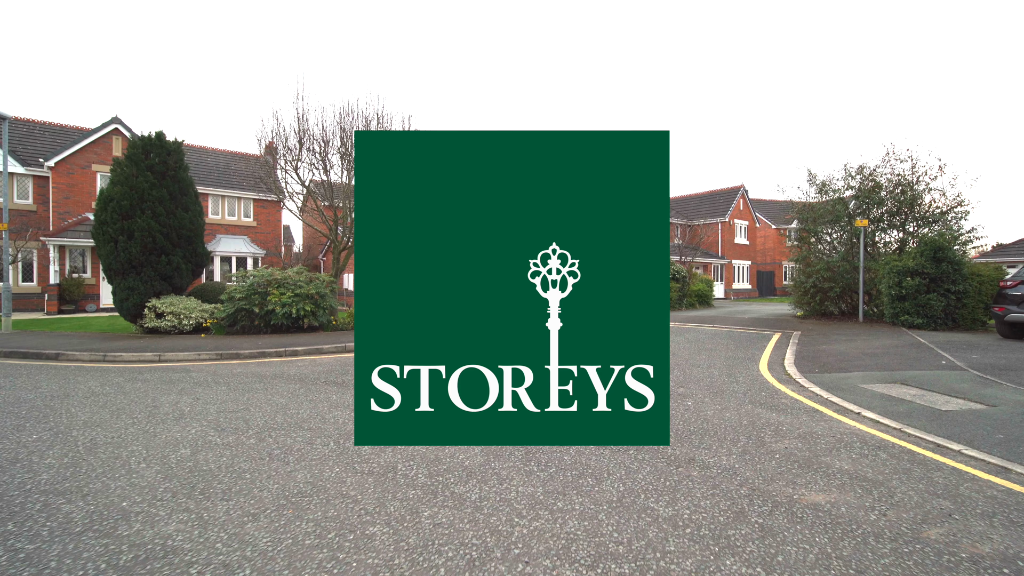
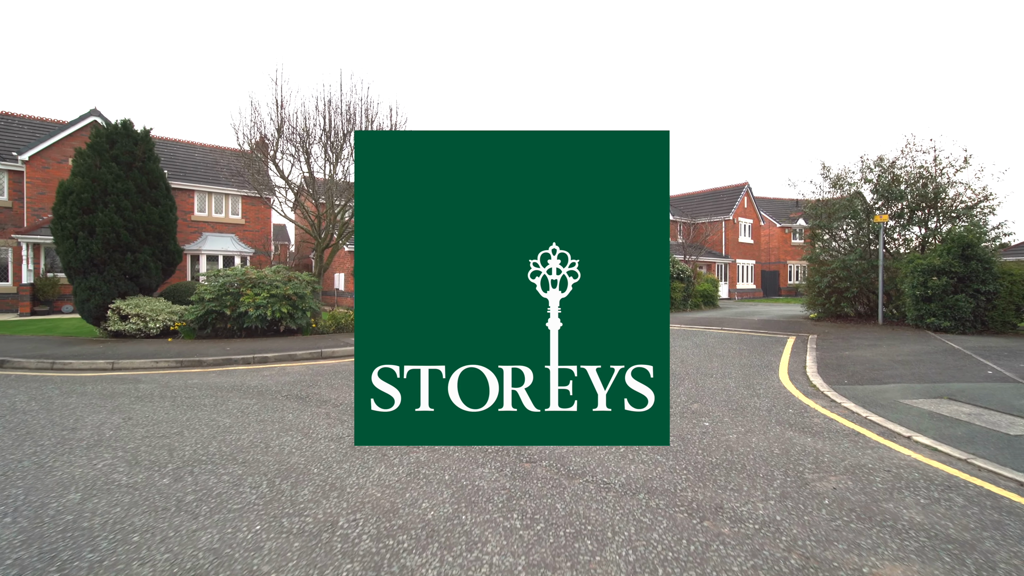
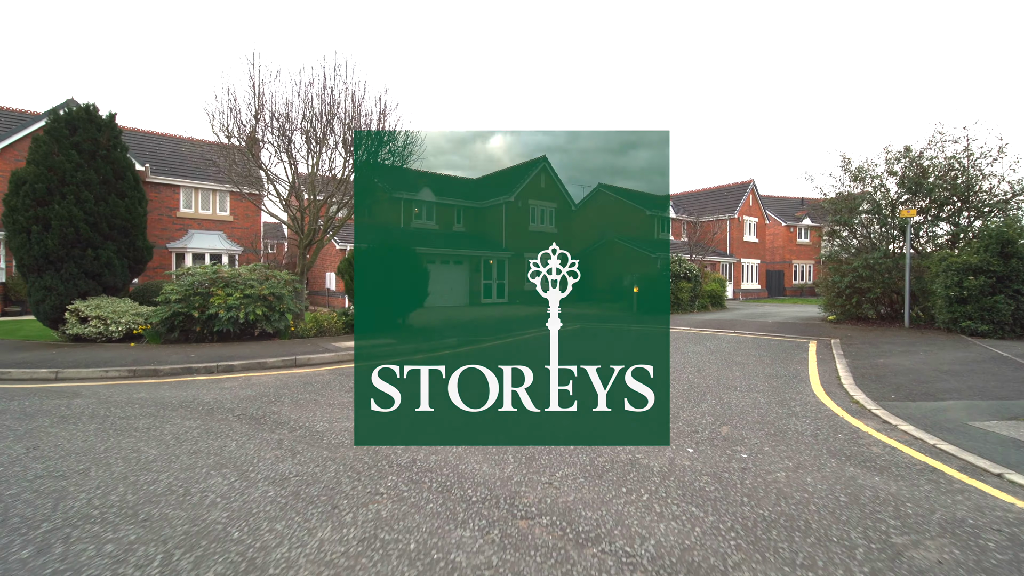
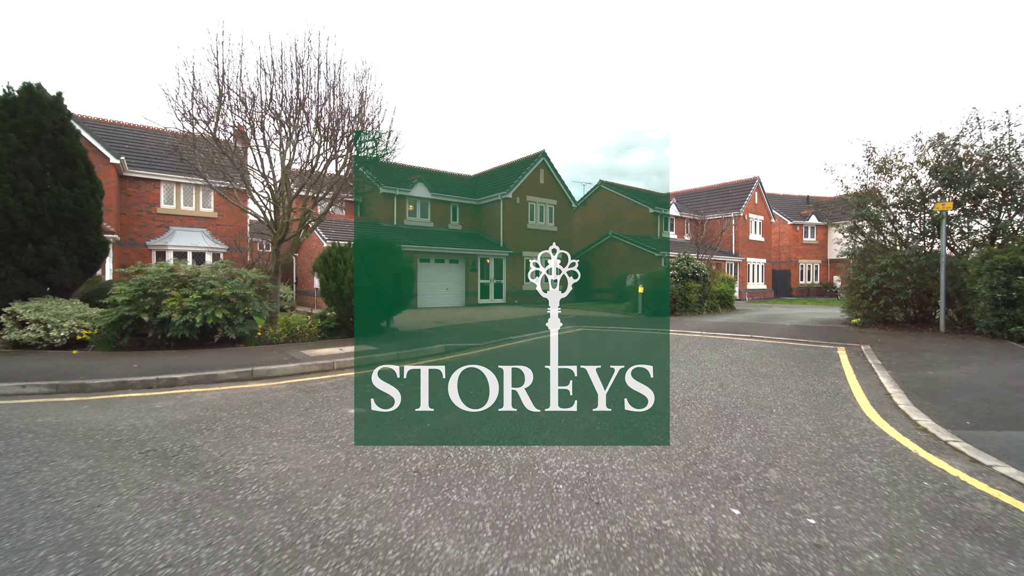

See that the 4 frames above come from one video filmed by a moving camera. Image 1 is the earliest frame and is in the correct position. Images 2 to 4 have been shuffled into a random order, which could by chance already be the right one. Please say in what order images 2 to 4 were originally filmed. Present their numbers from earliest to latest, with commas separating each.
2, 3, 4
